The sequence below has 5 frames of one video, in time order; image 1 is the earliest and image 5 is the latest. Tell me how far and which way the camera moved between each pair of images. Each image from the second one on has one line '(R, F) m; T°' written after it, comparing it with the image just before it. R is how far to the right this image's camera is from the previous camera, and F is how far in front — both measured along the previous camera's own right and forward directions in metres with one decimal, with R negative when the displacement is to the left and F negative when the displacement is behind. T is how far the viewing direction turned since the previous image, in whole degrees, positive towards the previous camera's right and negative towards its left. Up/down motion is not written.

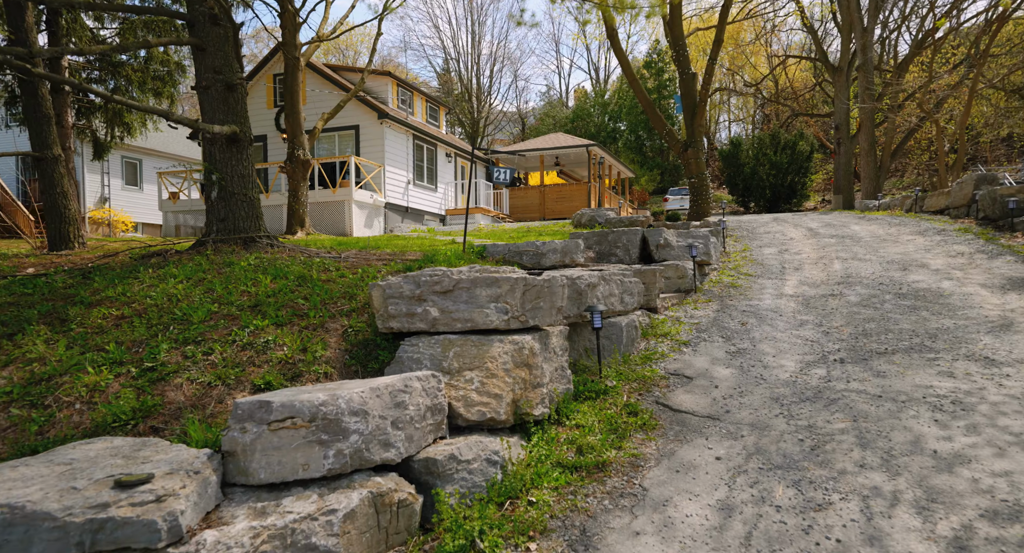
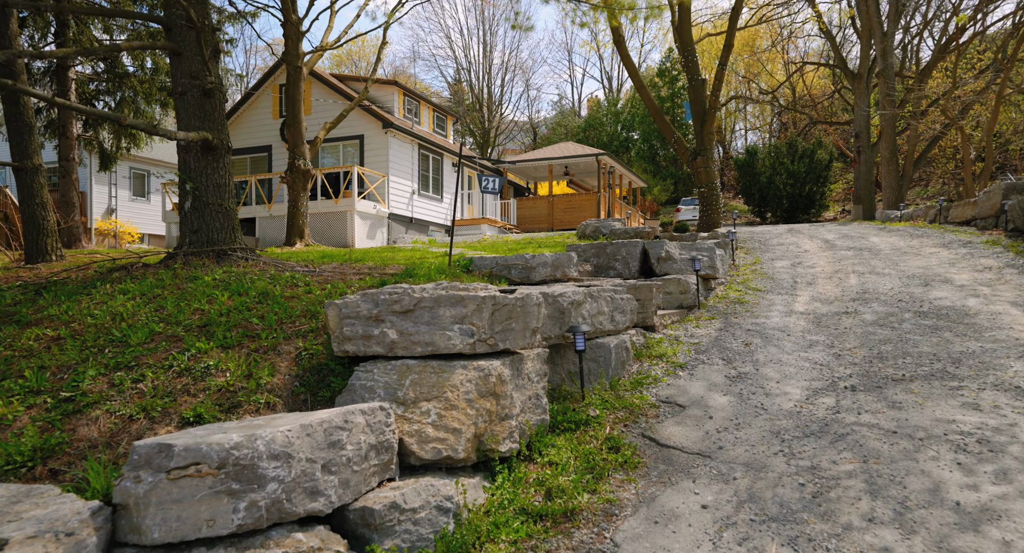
(+0.3, +0.4) m; -1°
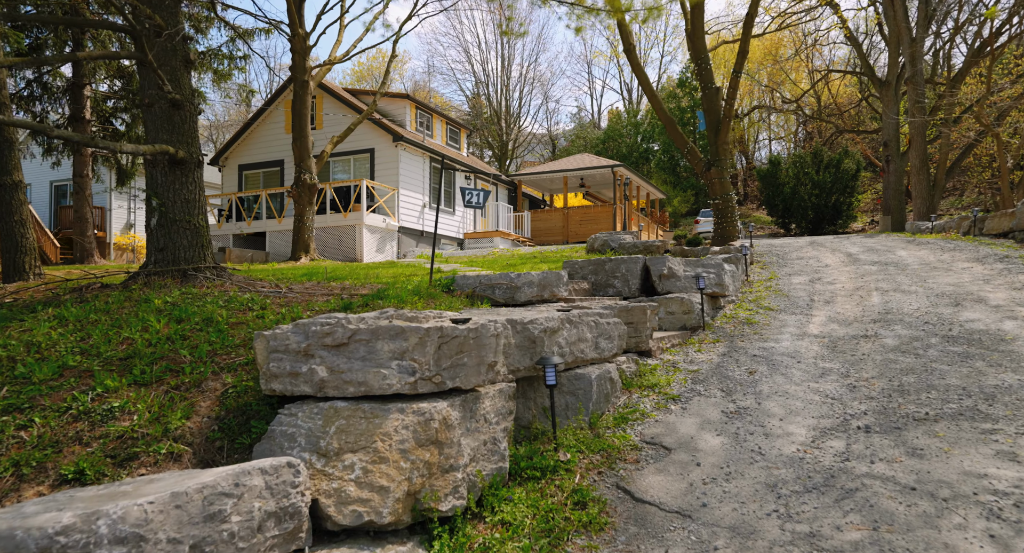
(+0.4, +0.5) m; -2°
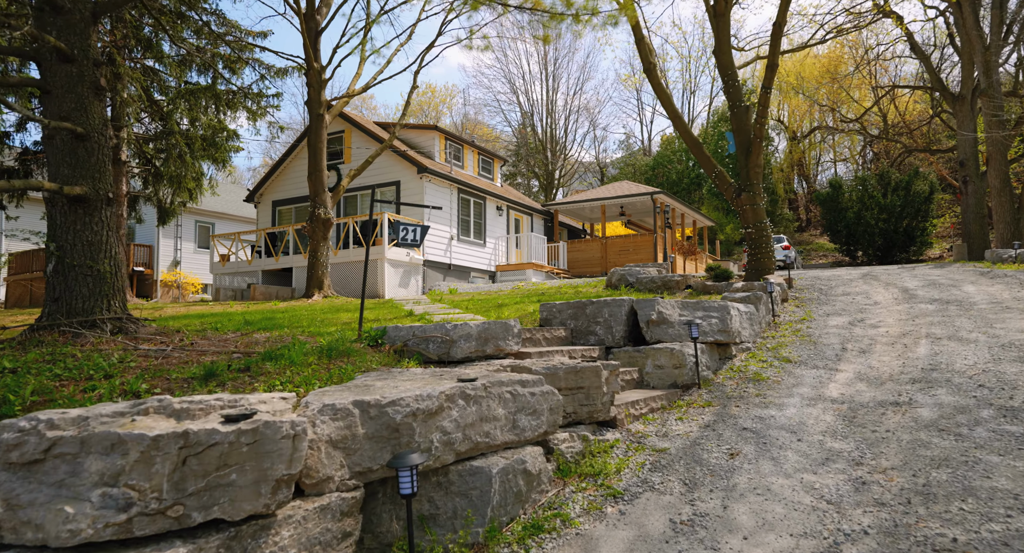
(+1.1, +1.1) m; -6°
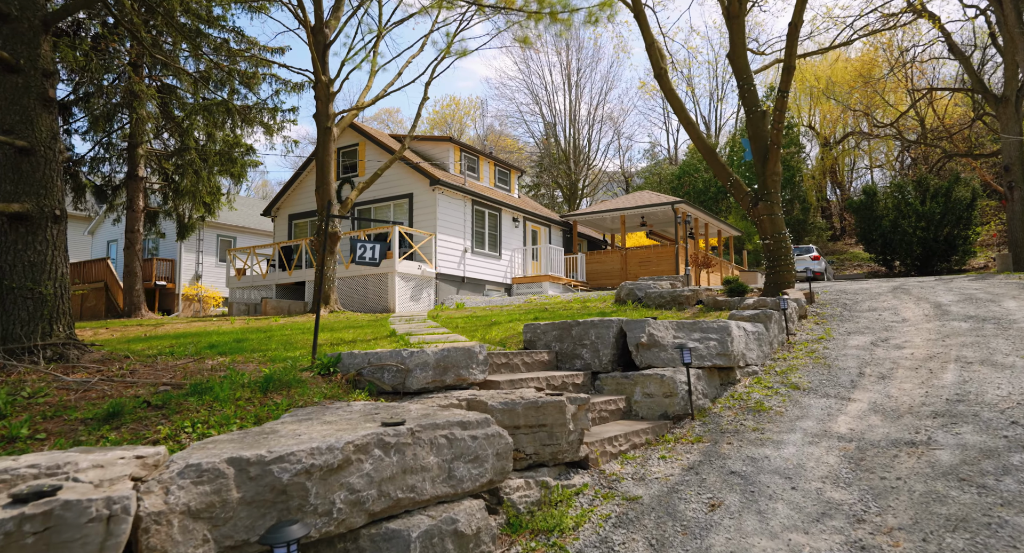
(+0.5, +0.6) m; -3°
